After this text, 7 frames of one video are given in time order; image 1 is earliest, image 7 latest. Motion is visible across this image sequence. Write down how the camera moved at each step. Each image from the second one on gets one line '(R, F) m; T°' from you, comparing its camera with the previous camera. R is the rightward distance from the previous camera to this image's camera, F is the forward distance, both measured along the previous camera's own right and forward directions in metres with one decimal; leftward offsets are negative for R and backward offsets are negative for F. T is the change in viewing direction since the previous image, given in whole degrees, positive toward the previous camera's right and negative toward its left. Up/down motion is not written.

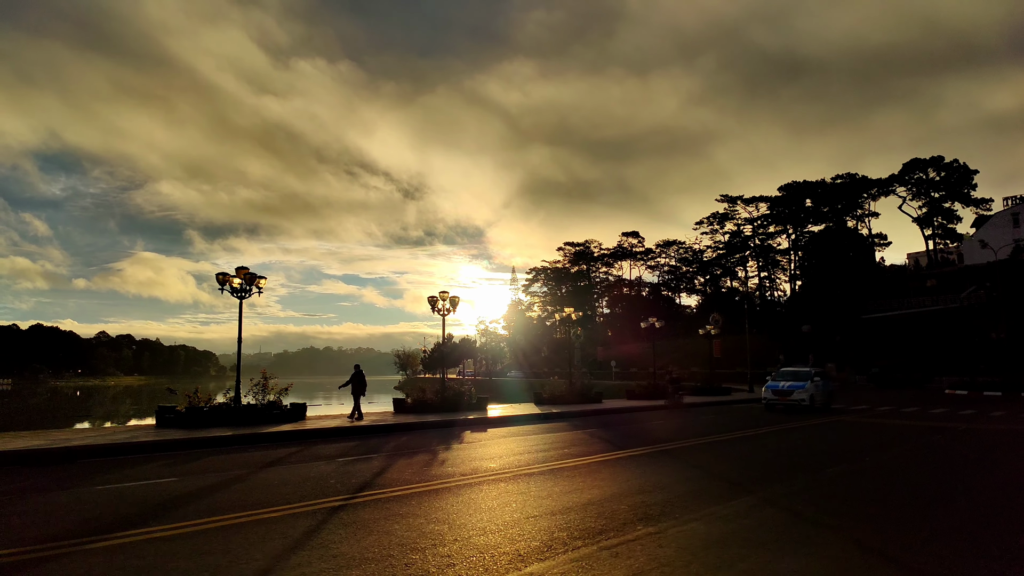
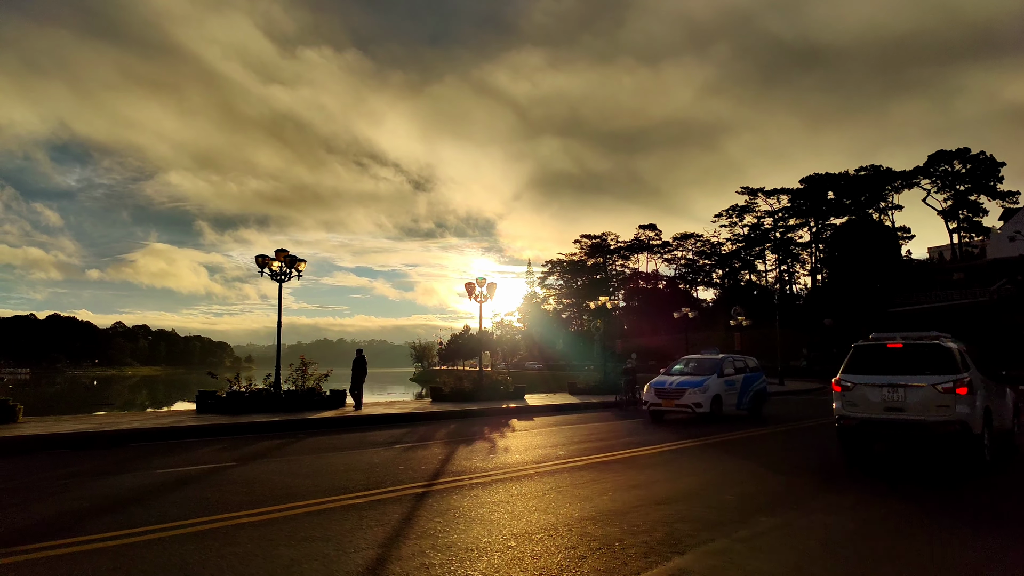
(-1.0, +0.5) m; 0°
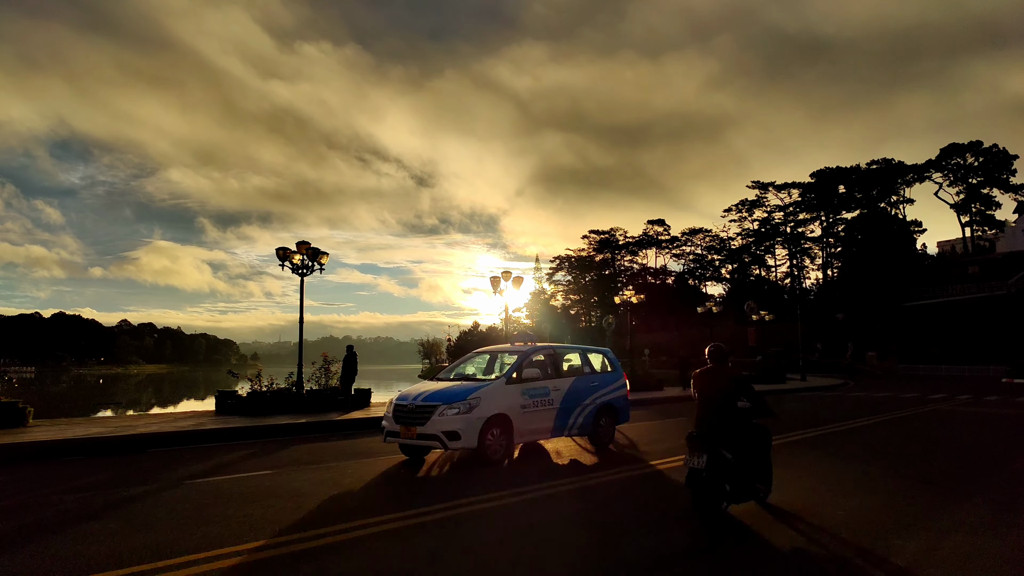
(-0.7, +0.5) m; 0°
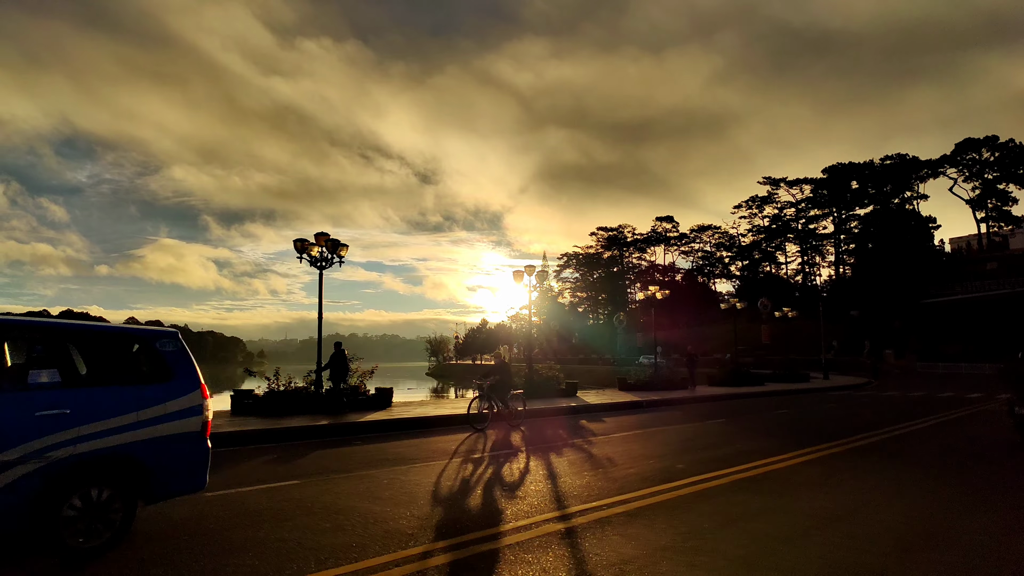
(-0.7, +0.6) m; 0°
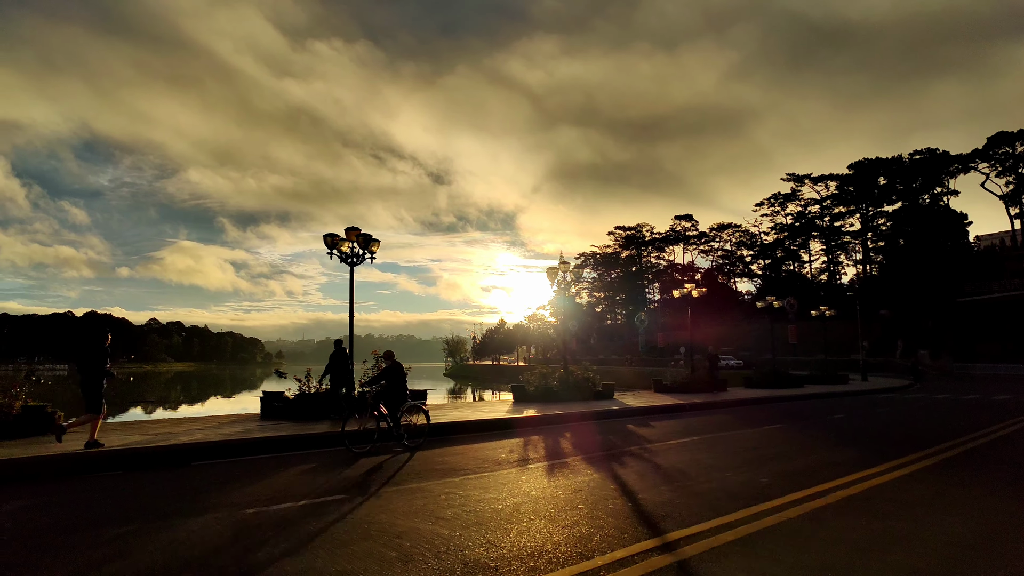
(-0.6, +0.7) m; -1°
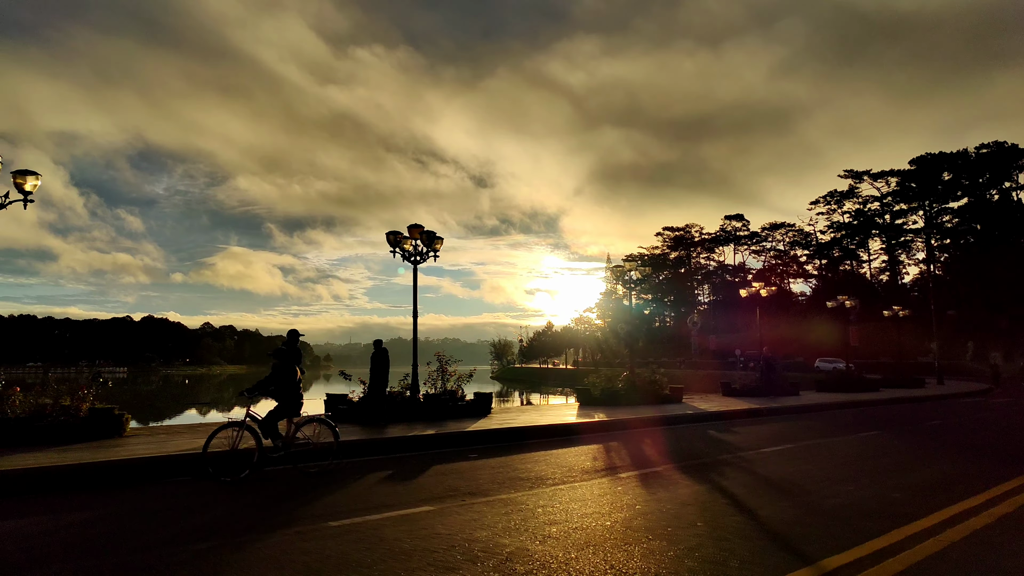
(-0.6, +0.5) m; -3°
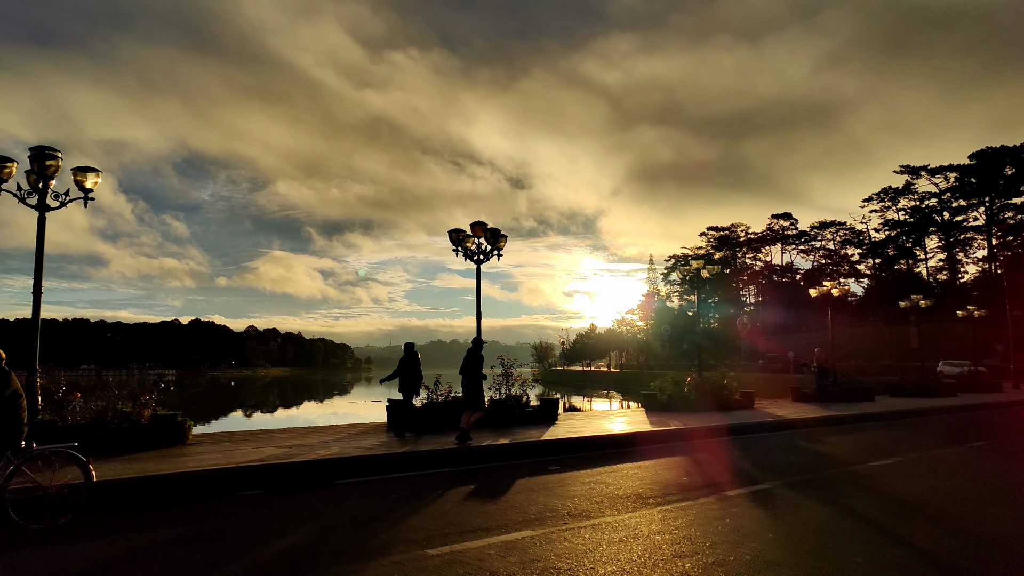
(-0.7, +0.5) m; -3°
